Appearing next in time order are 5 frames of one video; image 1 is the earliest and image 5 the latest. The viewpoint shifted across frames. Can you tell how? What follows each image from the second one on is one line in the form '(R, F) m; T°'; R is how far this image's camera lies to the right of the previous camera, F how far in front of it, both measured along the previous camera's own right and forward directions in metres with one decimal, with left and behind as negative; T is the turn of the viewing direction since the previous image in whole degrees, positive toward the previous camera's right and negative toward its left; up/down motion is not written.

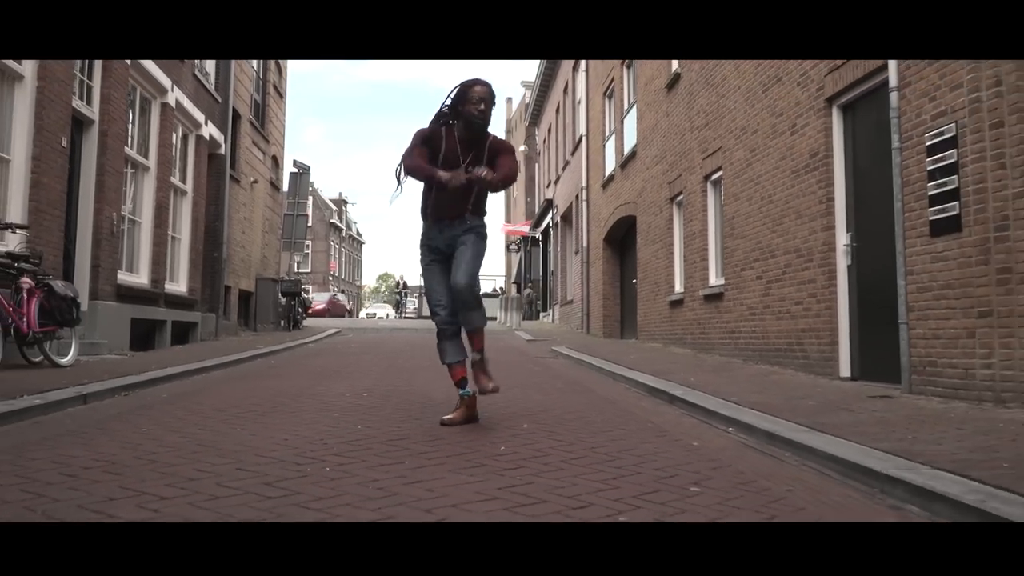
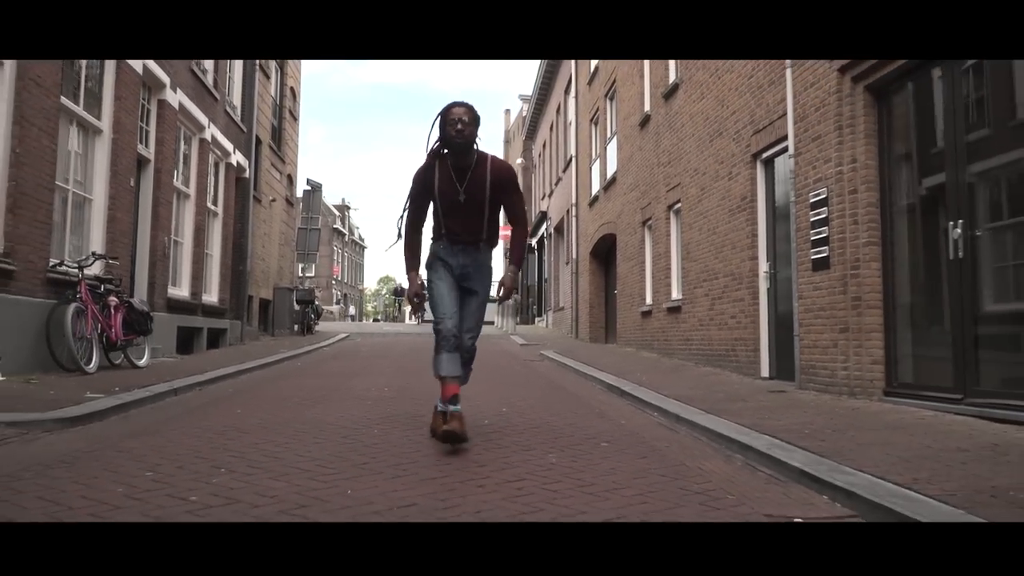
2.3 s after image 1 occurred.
(+0.1, -2.0) m; 0°
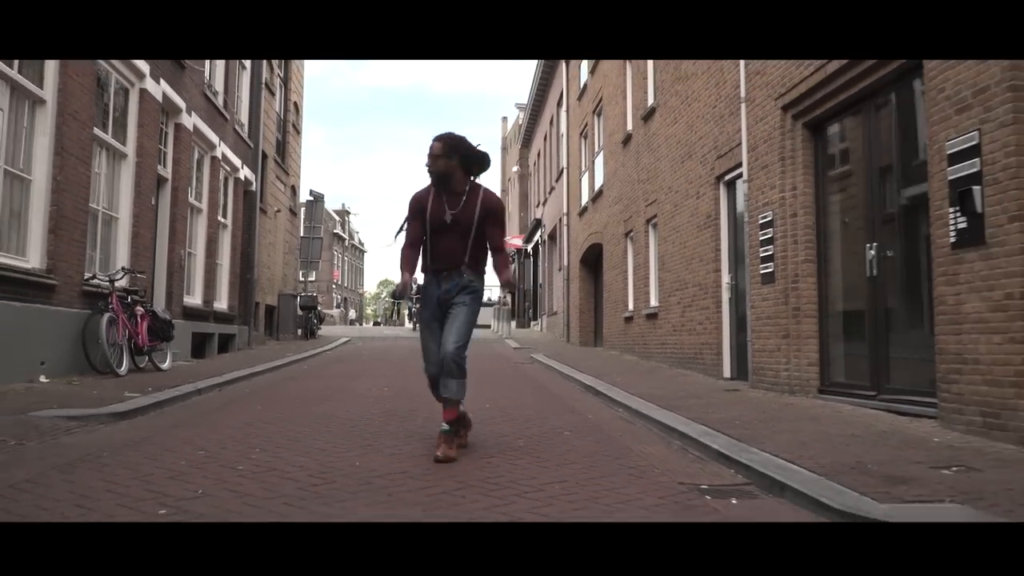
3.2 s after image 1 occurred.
(+0.1, -1.1) m; 0°
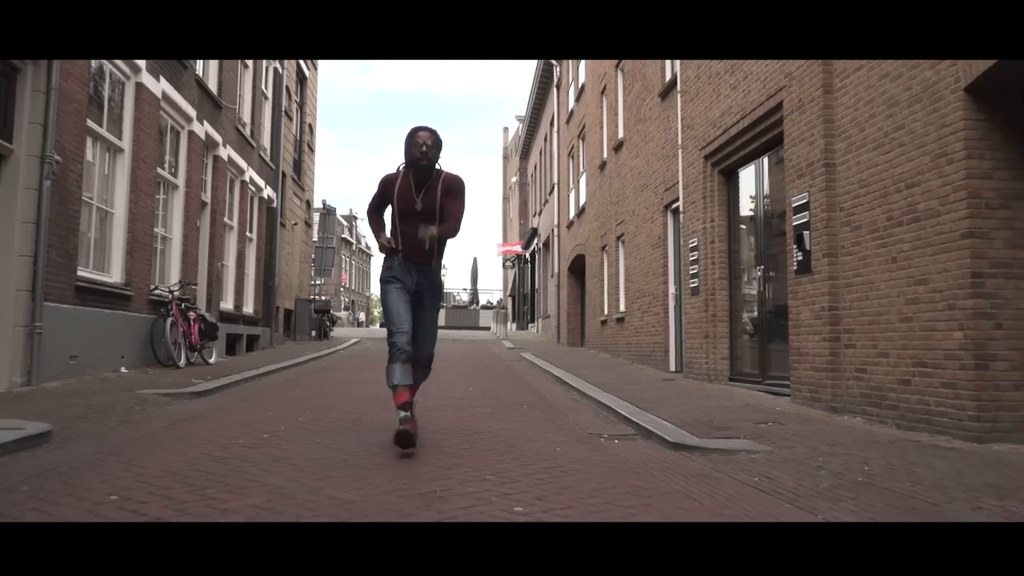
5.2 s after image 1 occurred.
(+0.3, -2.4) m; 0°
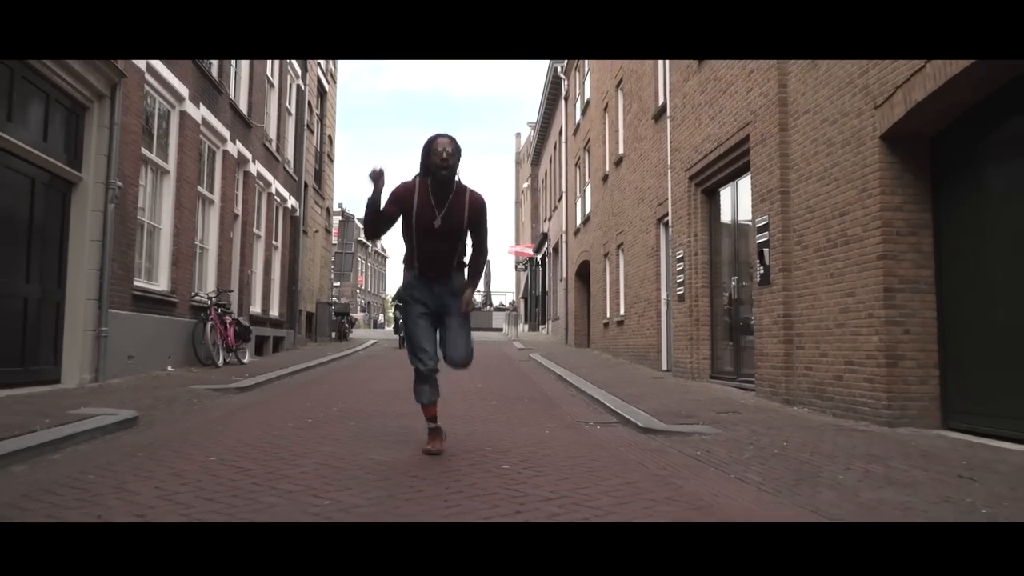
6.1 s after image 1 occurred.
(+0.1, -1.3) m; -1°
